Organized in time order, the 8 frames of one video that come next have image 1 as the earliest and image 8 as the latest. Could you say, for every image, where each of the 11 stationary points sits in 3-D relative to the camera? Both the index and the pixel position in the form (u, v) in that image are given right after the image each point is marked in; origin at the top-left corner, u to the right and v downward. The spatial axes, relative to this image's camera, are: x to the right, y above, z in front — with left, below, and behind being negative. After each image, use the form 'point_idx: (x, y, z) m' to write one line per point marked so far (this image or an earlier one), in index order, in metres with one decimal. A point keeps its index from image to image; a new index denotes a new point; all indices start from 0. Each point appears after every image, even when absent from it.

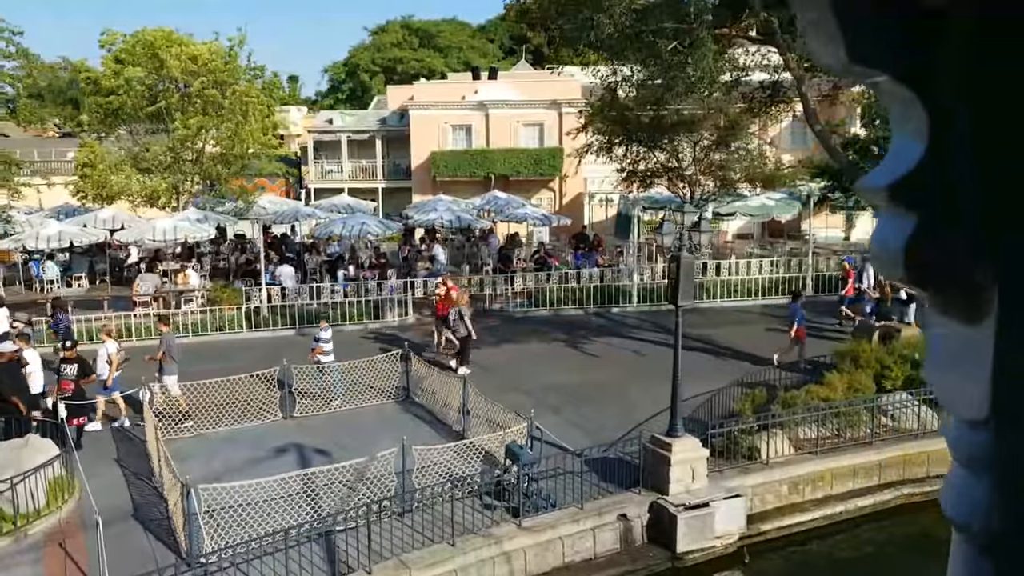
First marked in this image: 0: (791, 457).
0: (+3.8, -2.3, +10.5) m
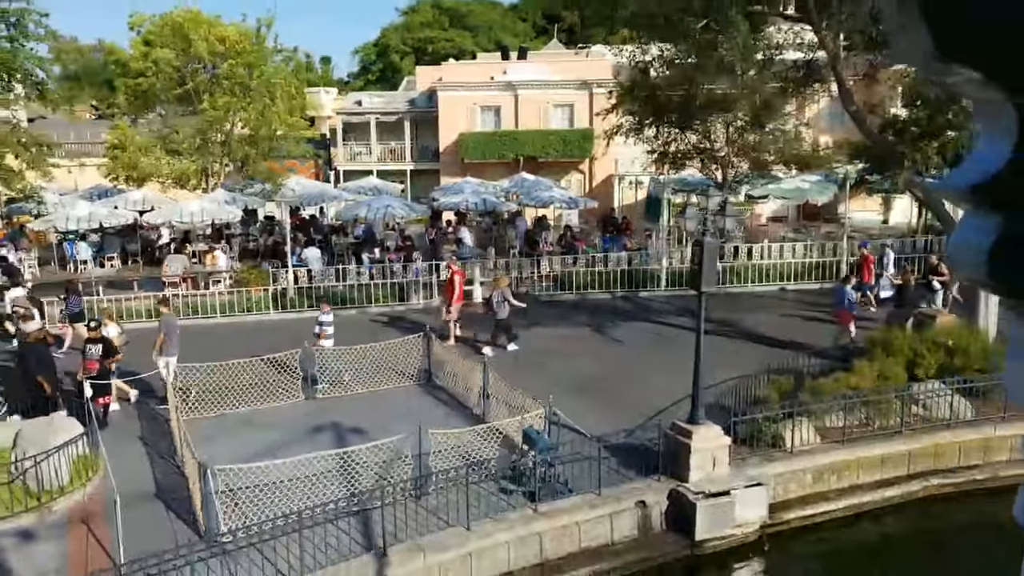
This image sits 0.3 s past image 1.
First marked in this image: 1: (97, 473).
0: (+4.0, -2.1, +10.3) m
1: (-4.9, -2.2, +9.2) m
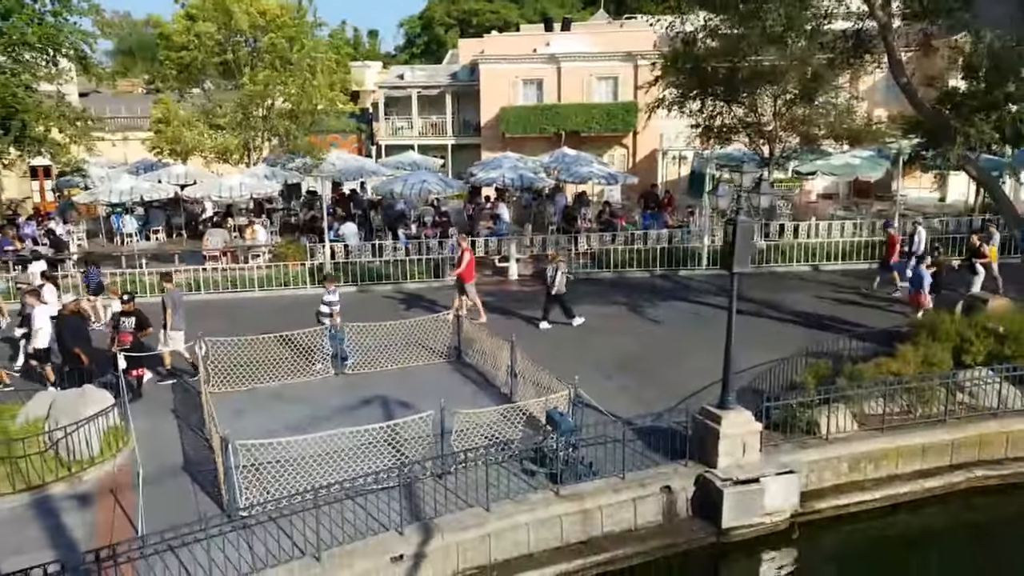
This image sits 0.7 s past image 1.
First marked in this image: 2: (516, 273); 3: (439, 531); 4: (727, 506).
0: (+4.3, -1.8, +9.9) m
1: (-4.6, -1.9, +9.4) m
2: (+0.1, +0.4, +19.9) m
3: (-0.7, -2.4, +7.7) m
4: (+2.3, -2.4, +8.6) m
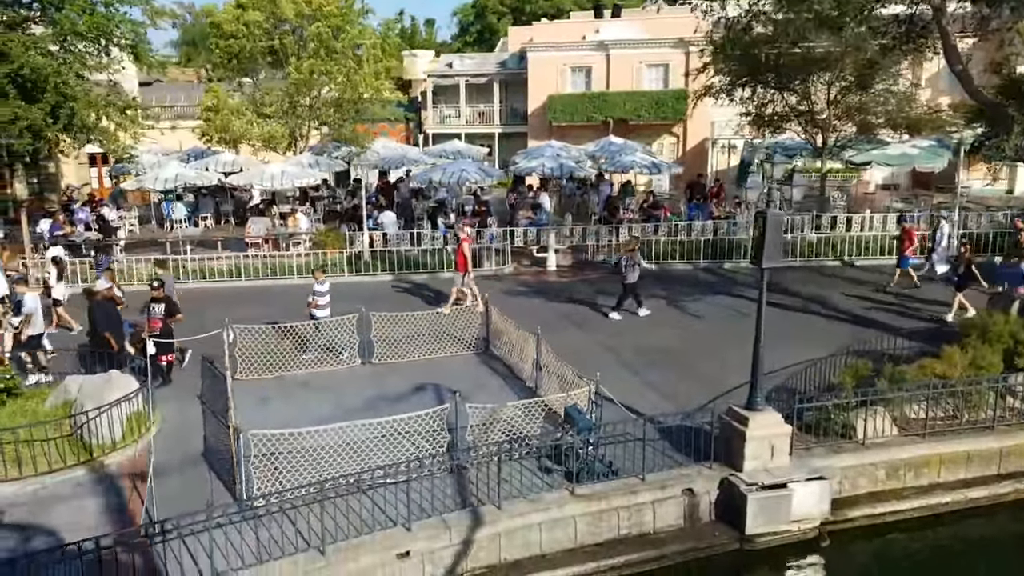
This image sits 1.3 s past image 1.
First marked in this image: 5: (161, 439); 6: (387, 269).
0: (+4.6, -1.8, +9.4) m
1: (-4.4, -1.7, +9.5) m
2: (+1.1, +0.6, +19.6) m
3: (-0.6, -2.3, +7.5) m
4: (+2.5, -2.3, +8.2) m
5: (-4.2, -1.8, +9.4) m
6: (-3.0, +0.5, +18.7) m
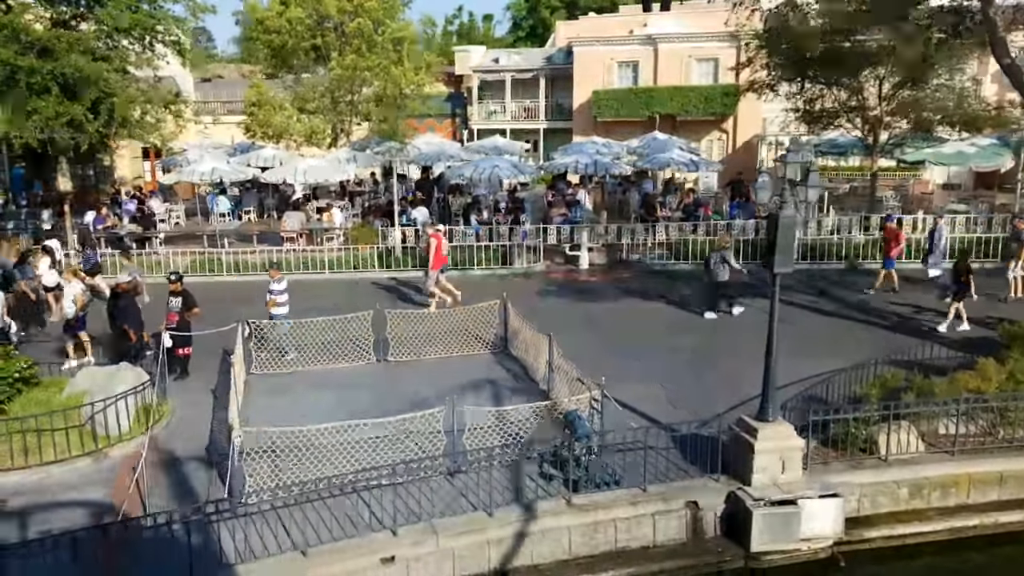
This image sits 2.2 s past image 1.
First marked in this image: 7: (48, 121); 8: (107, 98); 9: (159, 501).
0: (+4.6, -1.9, +8.9) m
1: (-4.3, -1.6, +9.5) m
2: (+1.9, +0.6, +19.3) m
3: (-0.7, -2.3, +7.3) m
4: (+2.4, -2.4, +7.8) m
5: (-4.2, -1.7, +9.5) m
6: (-2.3, +0.5, +18.6) m
7: (-9.4, +3.4, +15.9) m
8: (-8.9, +4.1, +16.8) m
9: (-3.6, -2.2, +7.9) m
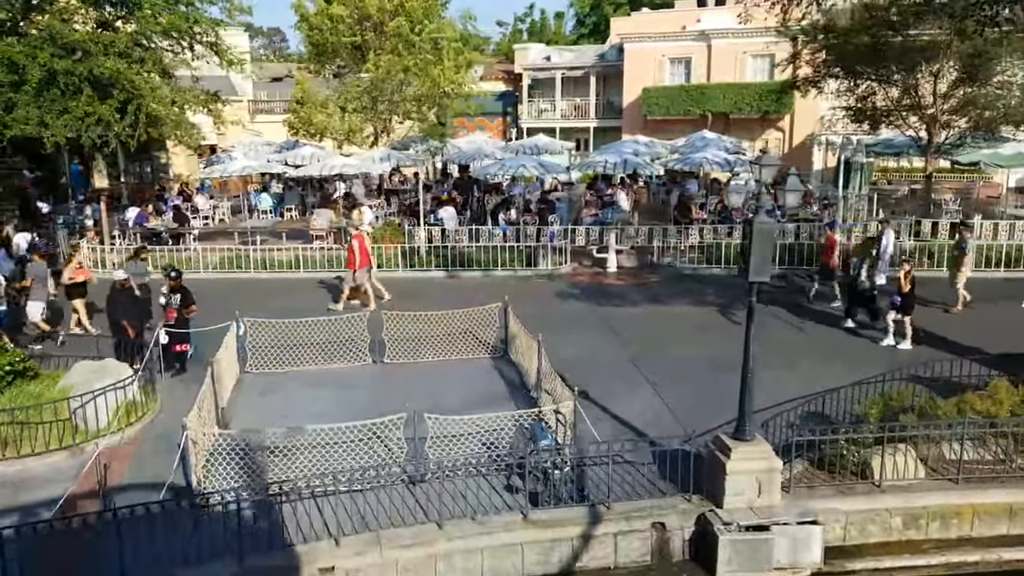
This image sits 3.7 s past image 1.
0: (+4.3, -2.0, +8.2) m
1: (-4.6, -1.6, +9.7) m
2: (+2.5, +0.6, +18.8) m
3: (-1.2, -2.3, +7.1) m
4: (+2.0, -2.5, +7.3) m
5: (-4.4, -1.7, +9.6) m
6: (-1.7, +0.6, +18.5) m
7: (-9.0, +3.5, +16.4) m
8: (-8.4, +4.2, +17.3) m
9: (-4.0, -2.1, +8.0) m
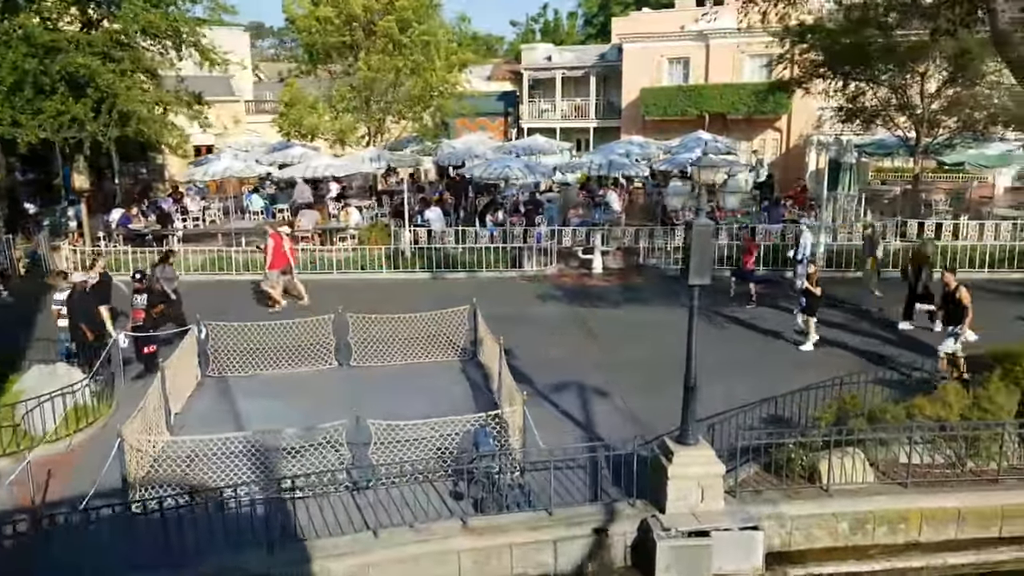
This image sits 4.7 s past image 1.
0: (+3.7, -2.1, +8.1) m
1: (-5.1, -1.6, +9.7) m
2: (+2.1, +0.5, +18.8) m
3: (-1.8, -2.4, +7.2) m
4: (+1.4, -2.5, +7.3) m
5: (-5.0, -1.8, +9.7) m
6: (-2.1, +0.5, +18.5) m
7: (-9.4, +3.5, +16.6) m
8: (-8.8, +4.2, +17.4) m
9: (-4.6, -2.2, +8.1) m
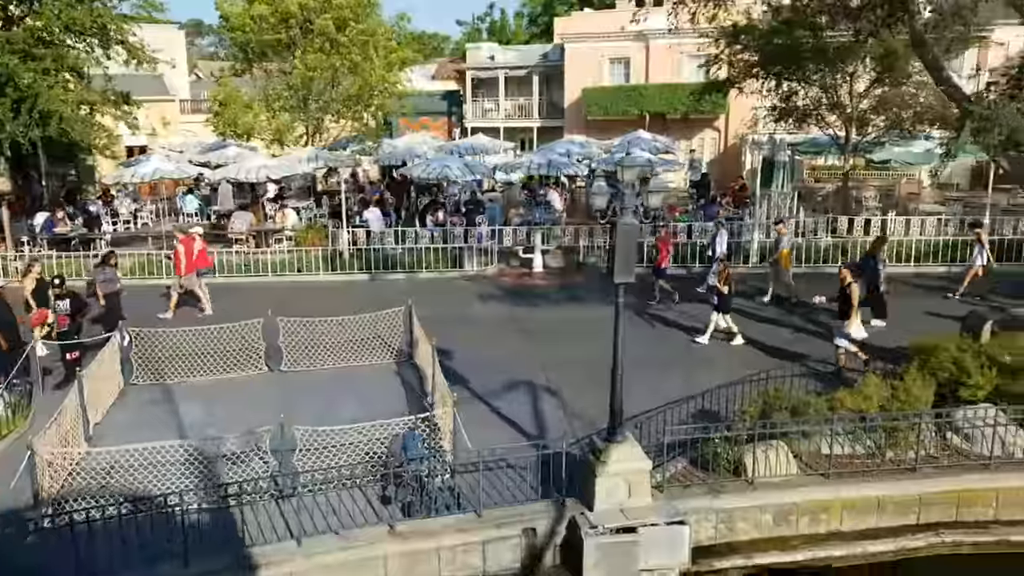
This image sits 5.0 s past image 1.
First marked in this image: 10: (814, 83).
0: (+3.0, -2.0, +8.3) m
1: (-5.9, -1.7, +9.4) m
2: (+0.7, +0.6, +18.8) m
3: (-2.4, -2.4, +7.0) m
4: (+0.7, -2.5, +7.3) m
5: (-5.8, -1.8, +9.3) m
6: (-3.5, +0.5, +18.3) m
7: (-10.7, +3.3, +15.9) m
8: (-10.2, +4.0, +16.8) m
9: (-5.3, -2.2, +7.7) m
10: (+7.9, +5.4, +20.5) m
